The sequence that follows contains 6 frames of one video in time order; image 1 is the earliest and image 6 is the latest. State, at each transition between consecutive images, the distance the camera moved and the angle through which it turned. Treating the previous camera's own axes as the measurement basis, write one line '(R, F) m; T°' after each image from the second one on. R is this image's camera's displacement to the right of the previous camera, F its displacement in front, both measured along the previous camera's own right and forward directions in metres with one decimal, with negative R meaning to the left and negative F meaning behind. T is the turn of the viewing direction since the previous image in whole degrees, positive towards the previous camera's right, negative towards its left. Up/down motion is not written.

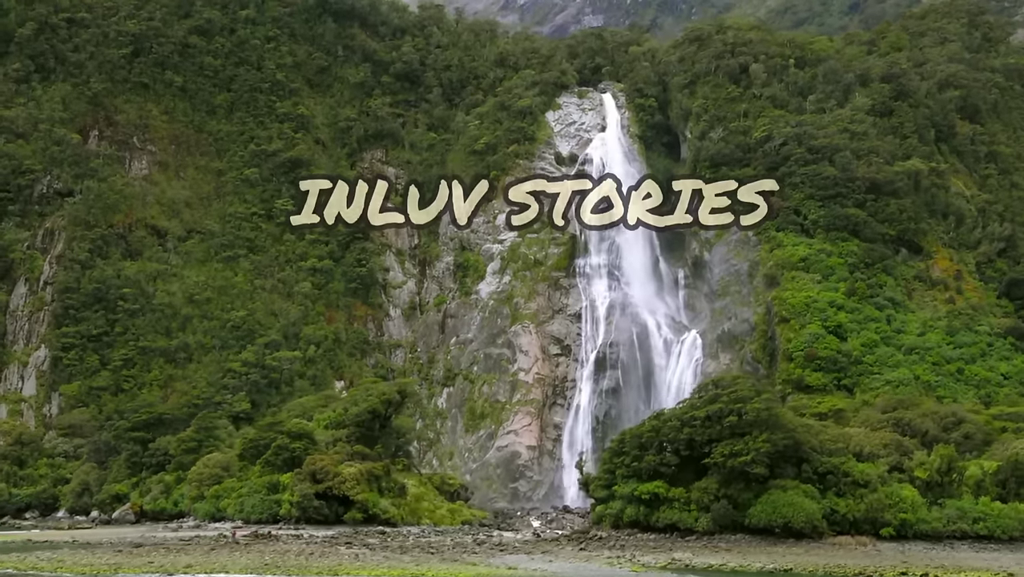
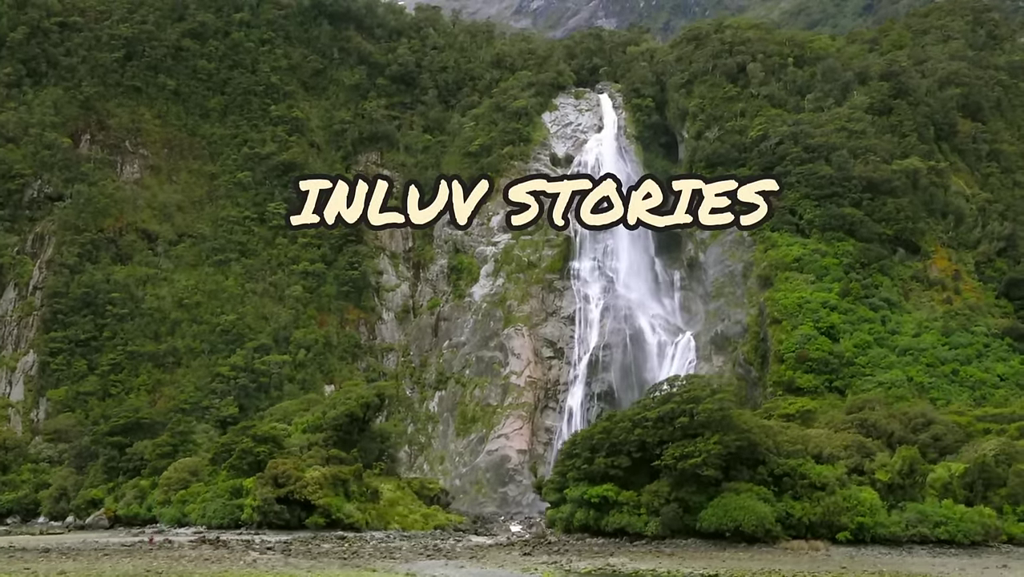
(+1.2, +0.5) m; -1°
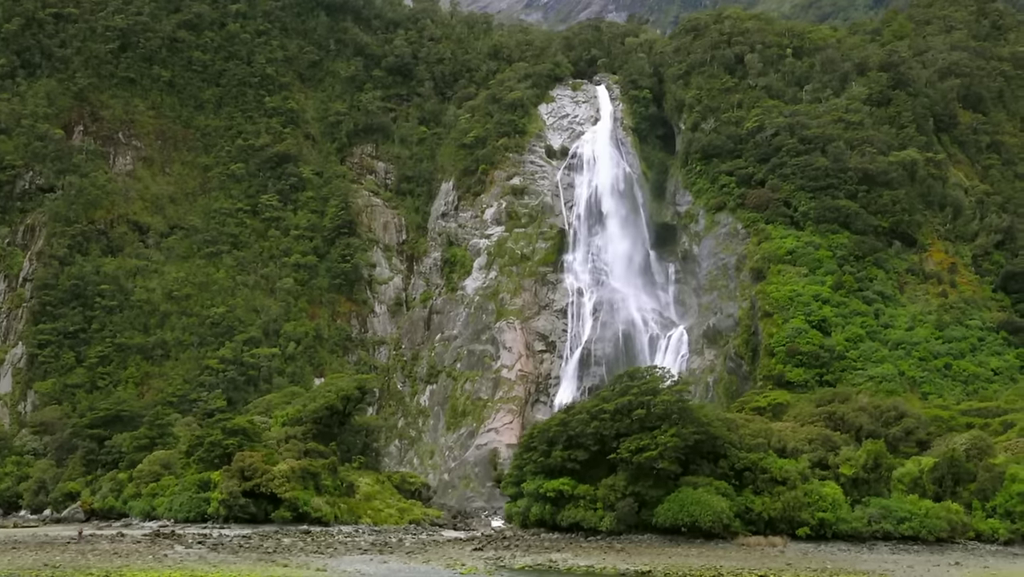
(+0.9, +0.4) m; -1°
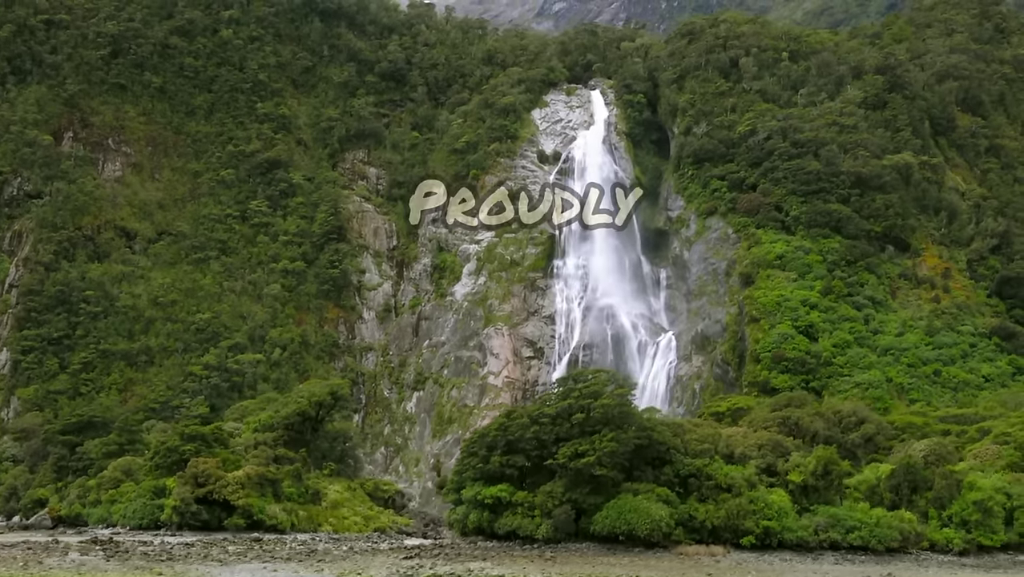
(+1.2, +0.5) m; -1°
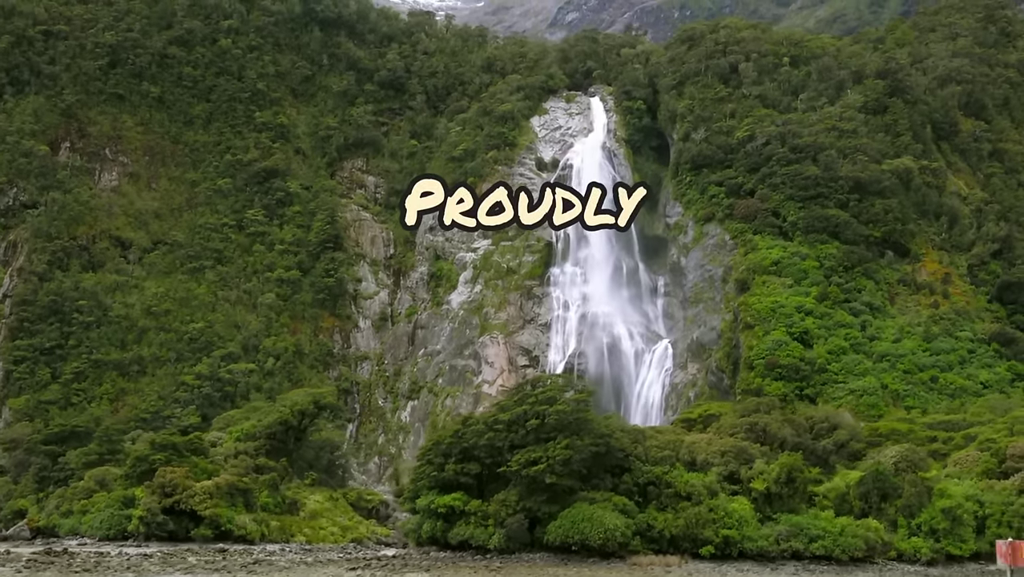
(+0.9, +0.4) m; -1°
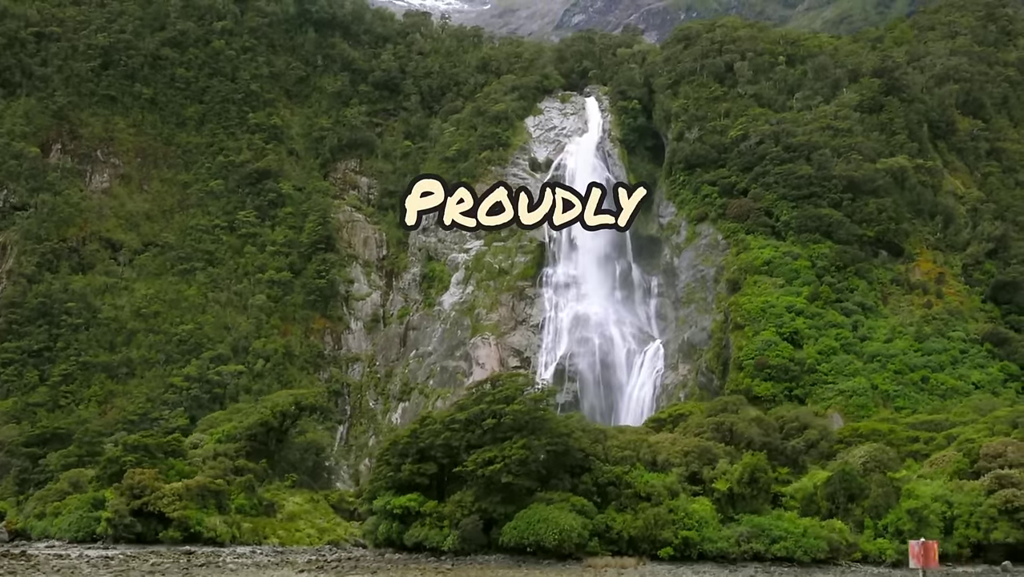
(+0.7, +0.3) m; 0°
